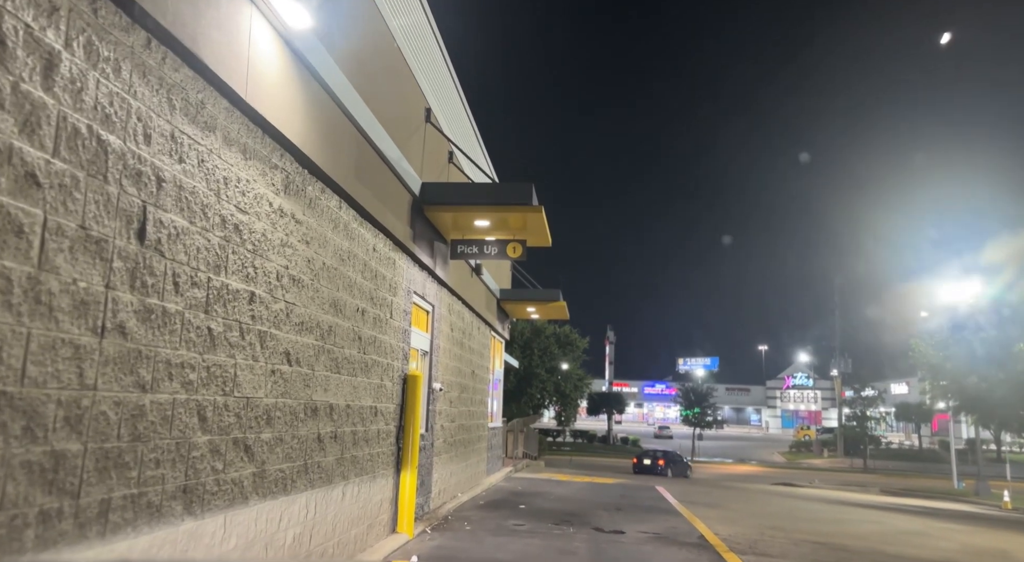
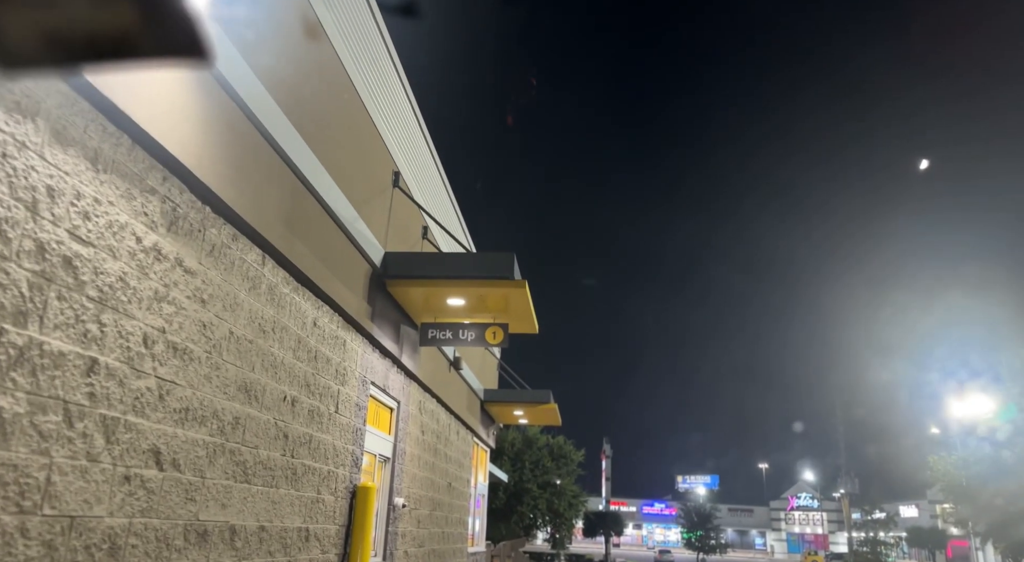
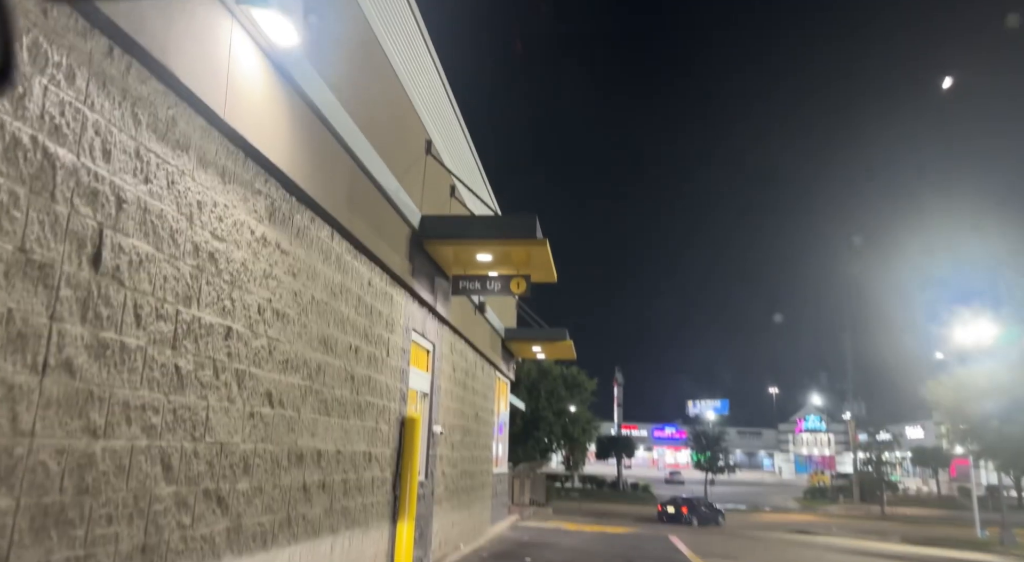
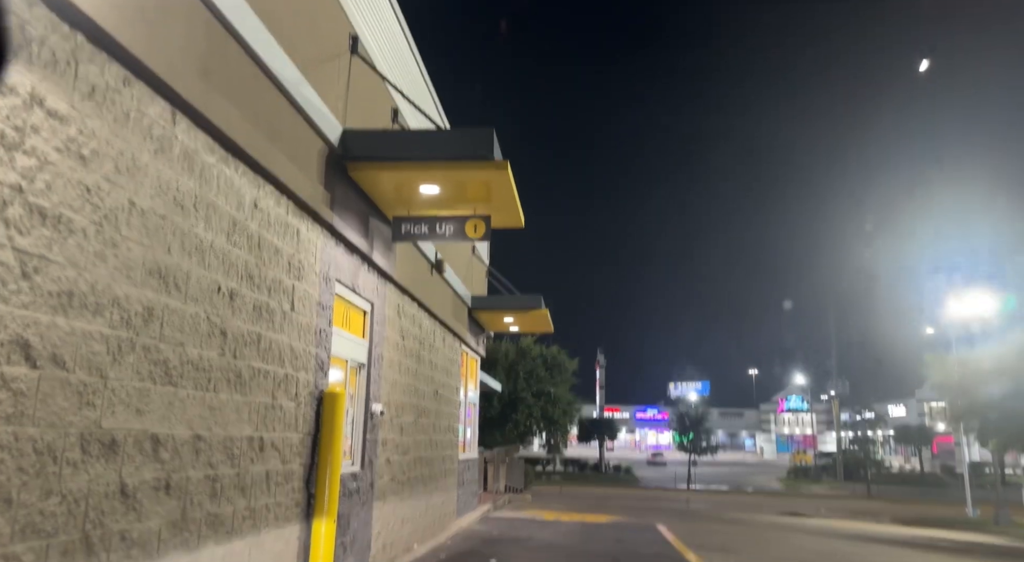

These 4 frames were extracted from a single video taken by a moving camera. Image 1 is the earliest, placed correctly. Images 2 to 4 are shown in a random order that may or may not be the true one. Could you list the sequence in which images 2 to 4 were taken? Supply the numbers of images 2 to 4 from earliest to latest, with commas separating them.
3, 2, 4
